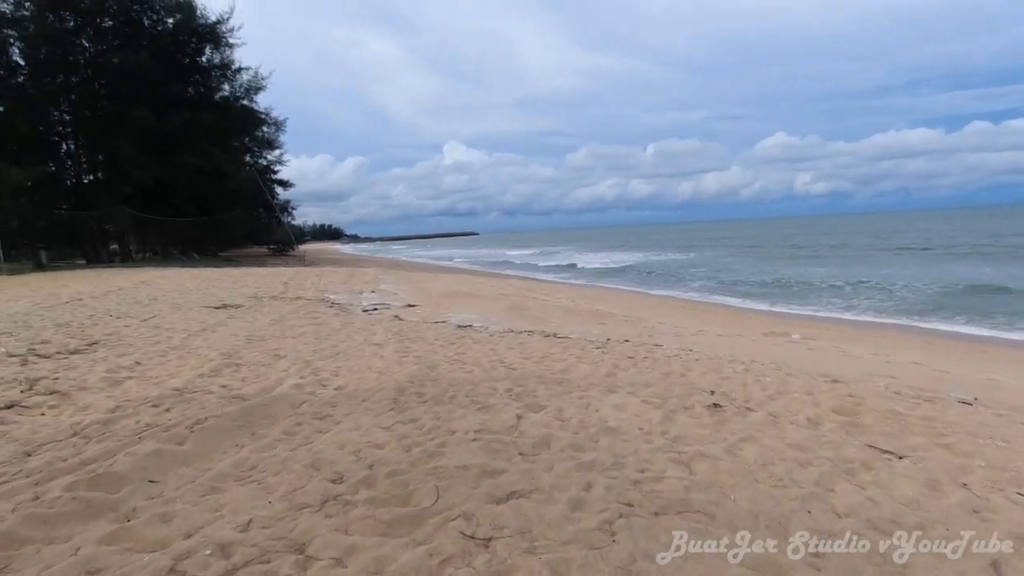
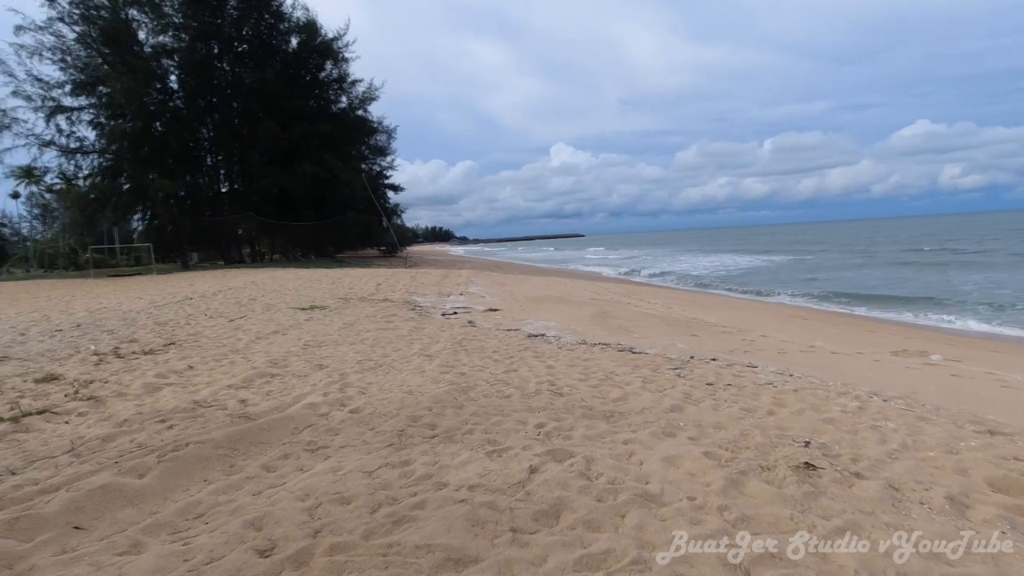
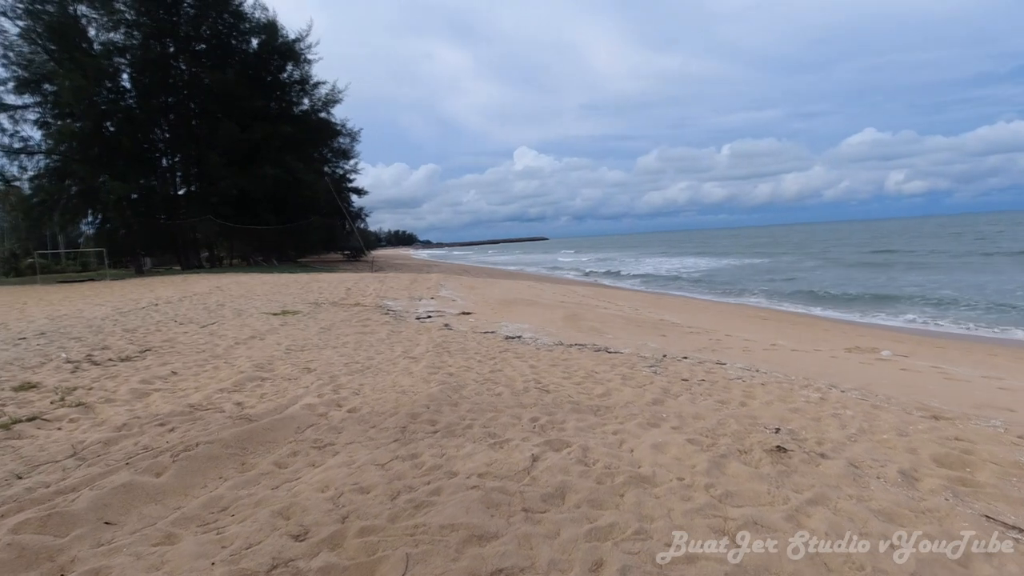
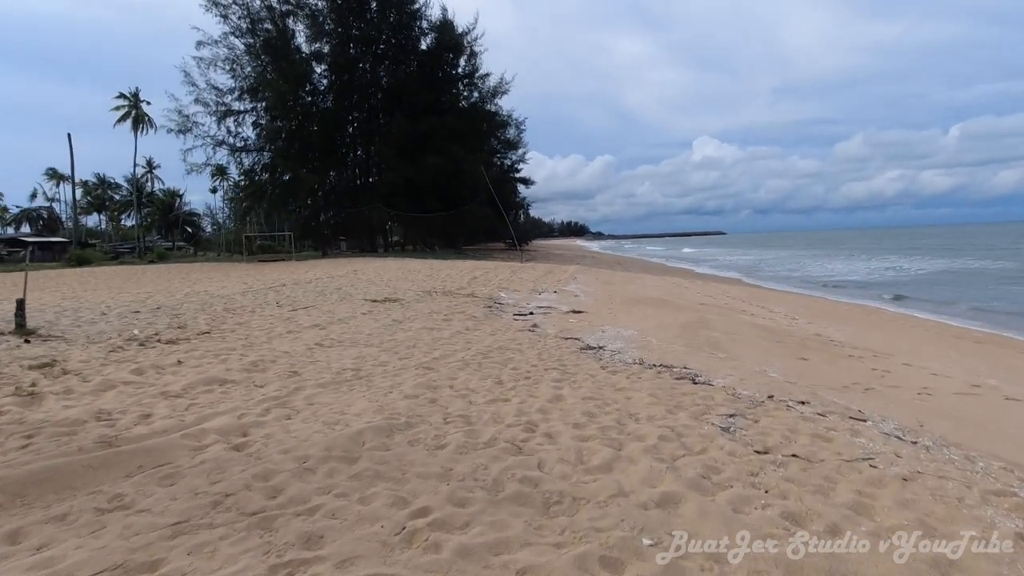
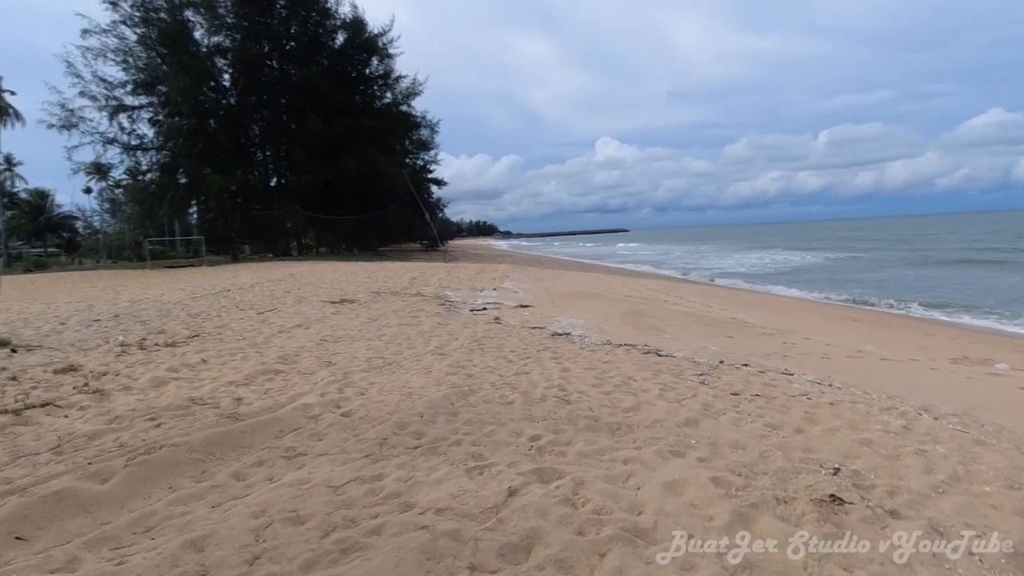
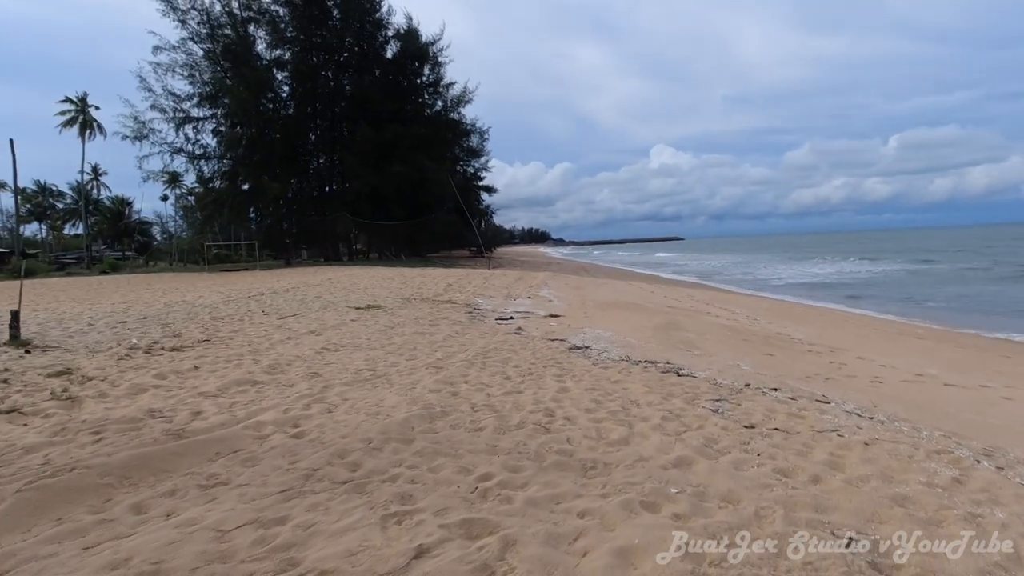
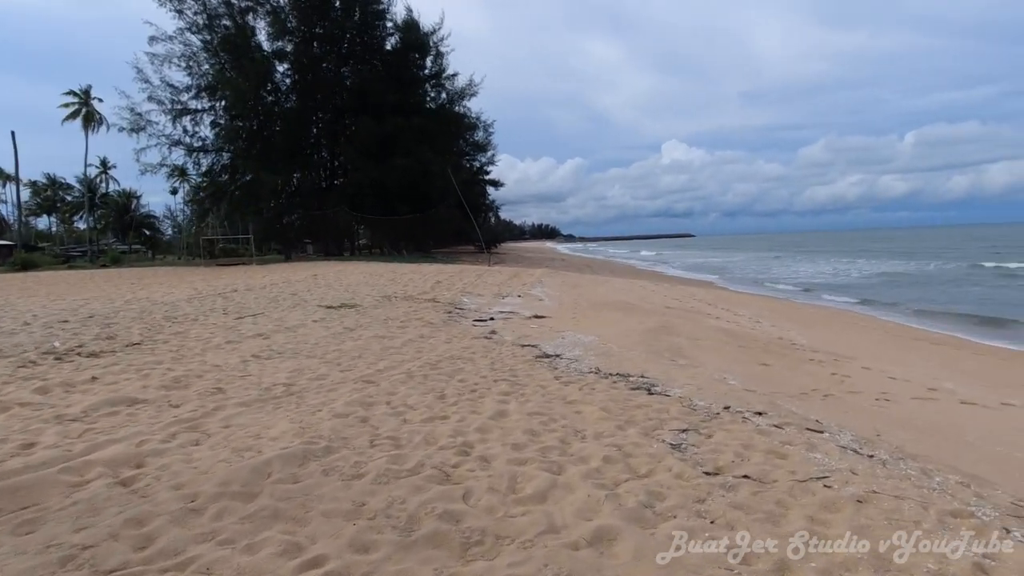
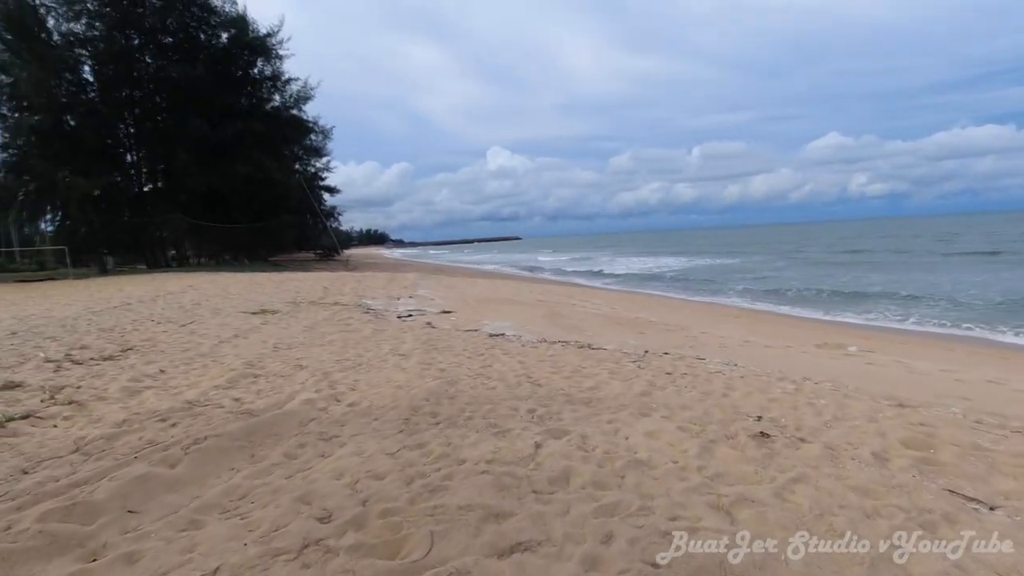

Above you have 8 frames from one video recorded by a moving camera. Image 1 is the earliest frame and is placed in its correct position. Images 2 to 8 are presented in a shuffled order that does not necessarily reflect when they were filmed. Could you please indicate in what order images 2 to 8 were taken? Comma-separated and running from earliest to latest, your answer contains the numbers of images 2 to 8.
8, 3, 2, 5, 6, 4, 7
